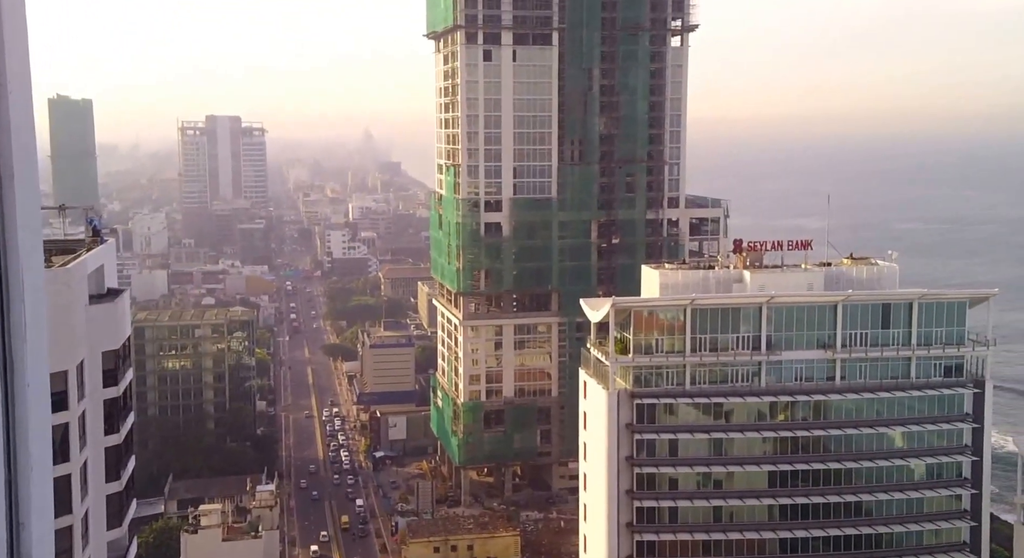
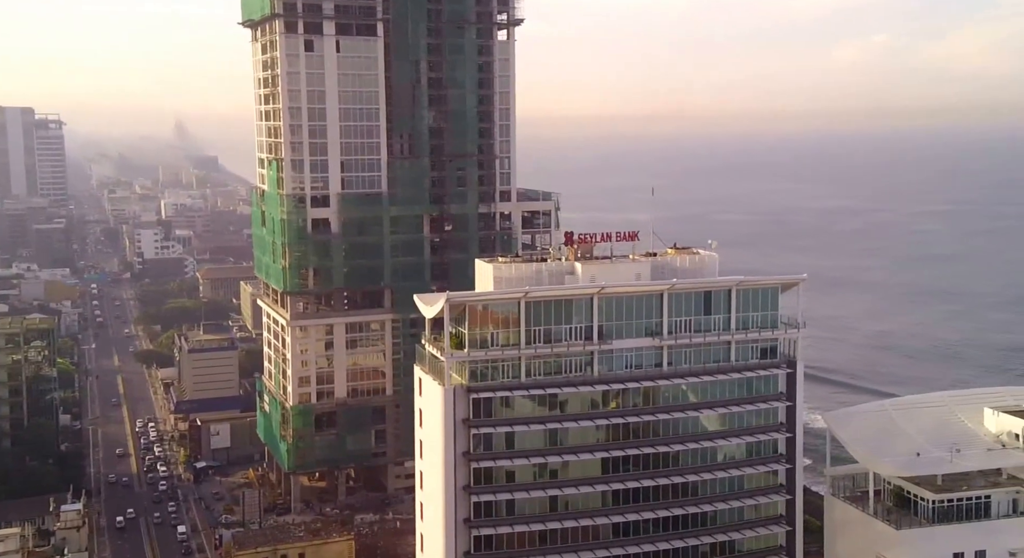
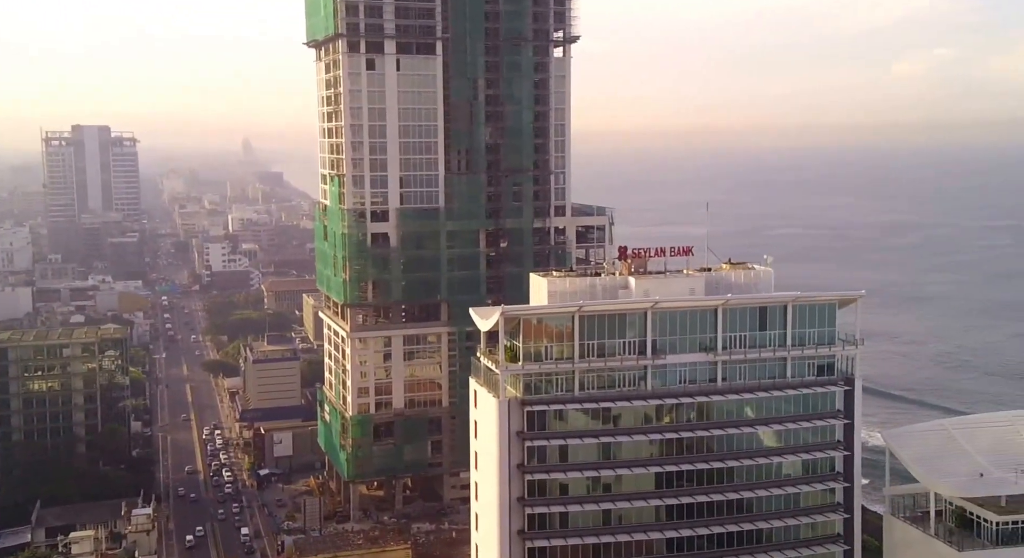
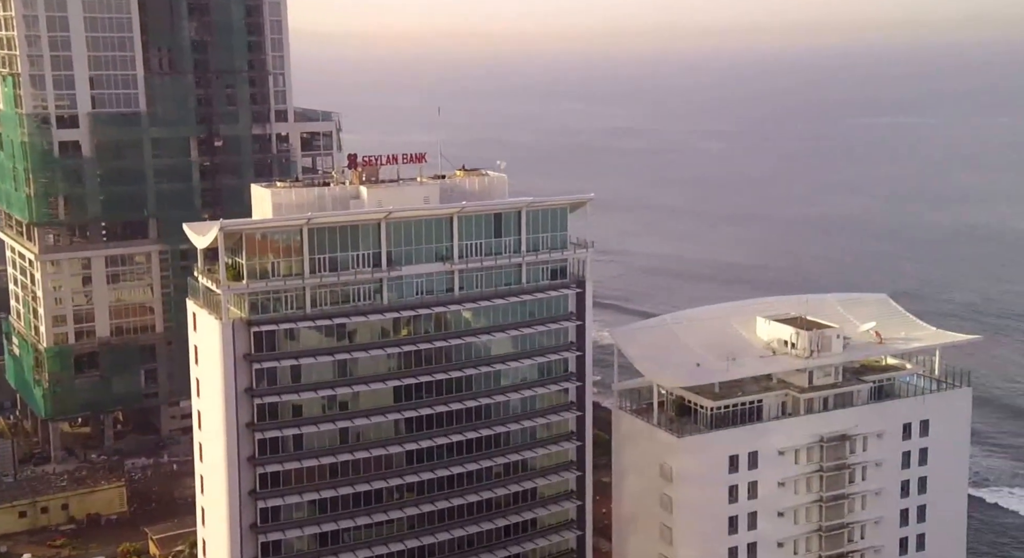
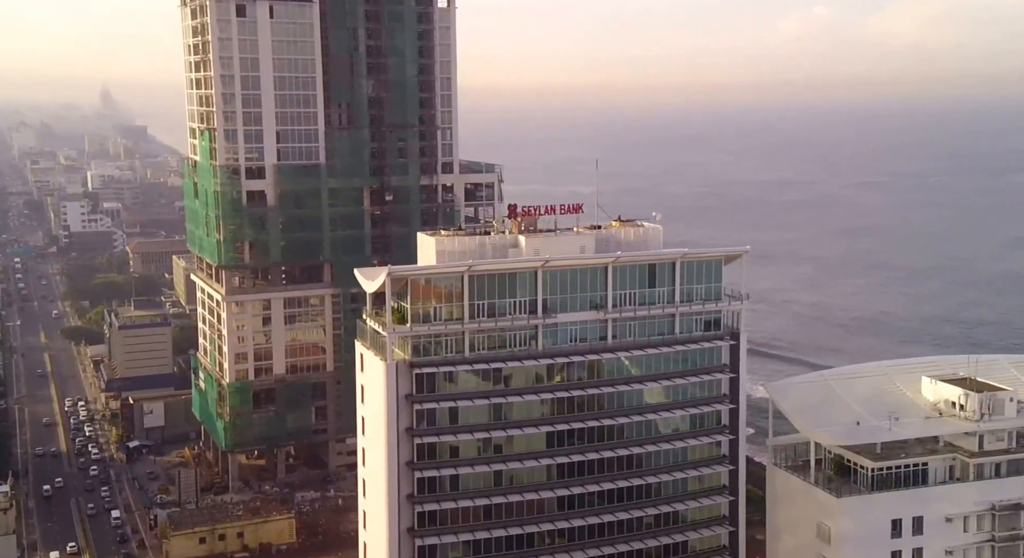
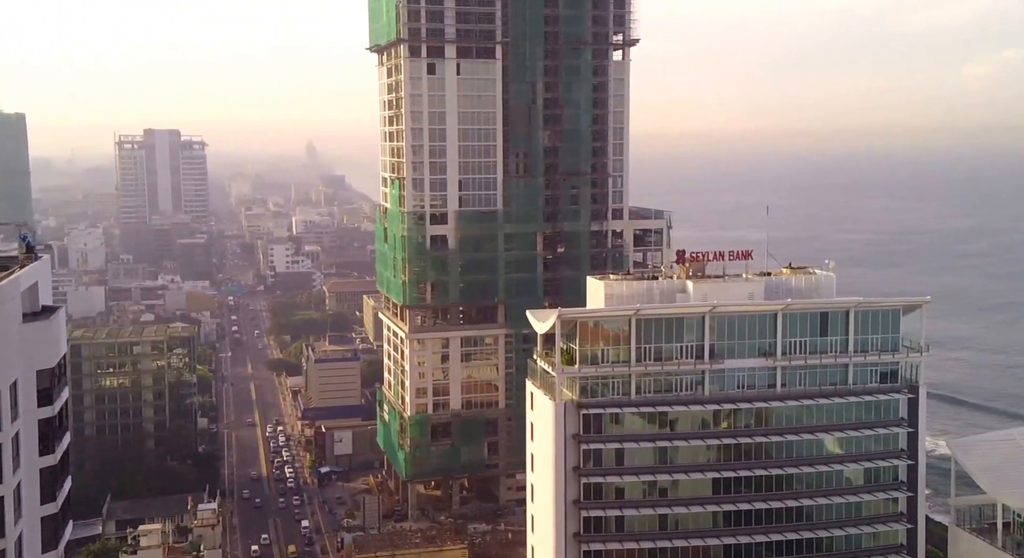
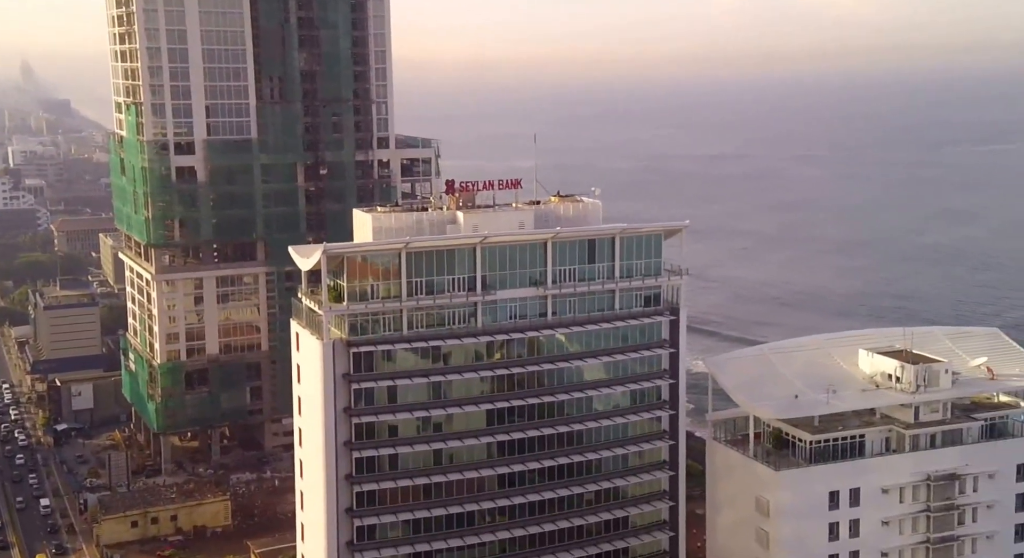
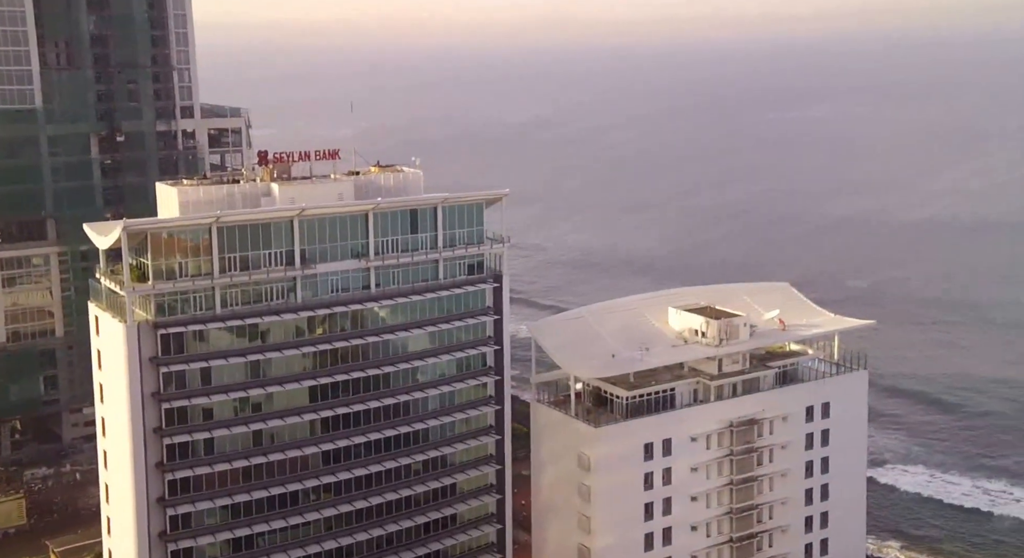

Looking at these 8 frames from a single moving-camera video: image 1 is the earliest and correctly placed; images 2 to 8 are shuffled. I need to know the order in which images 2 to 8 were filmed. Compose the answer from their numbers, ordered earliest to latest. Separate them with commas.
6, 3, 2, 5, 7, 4, 8
